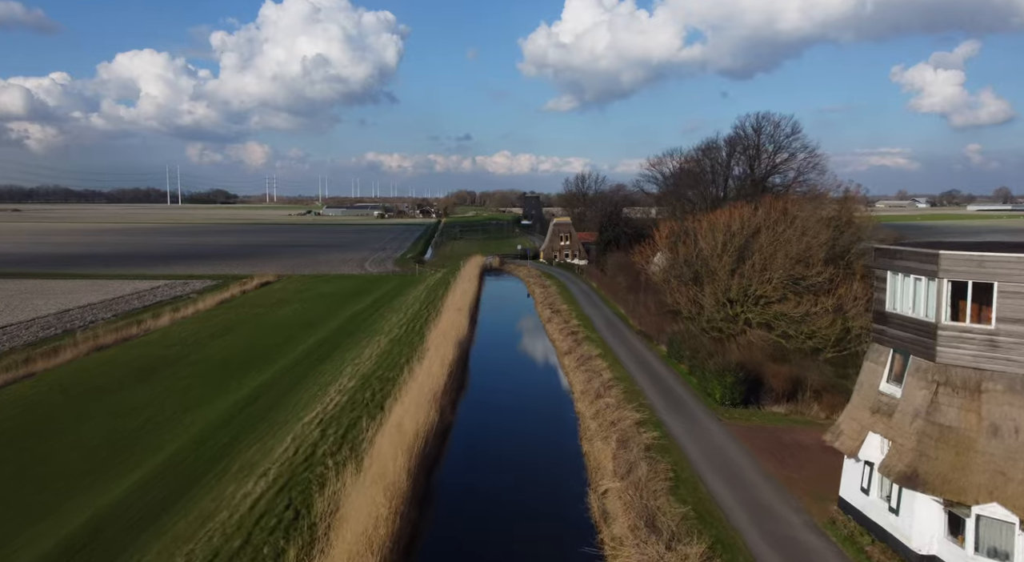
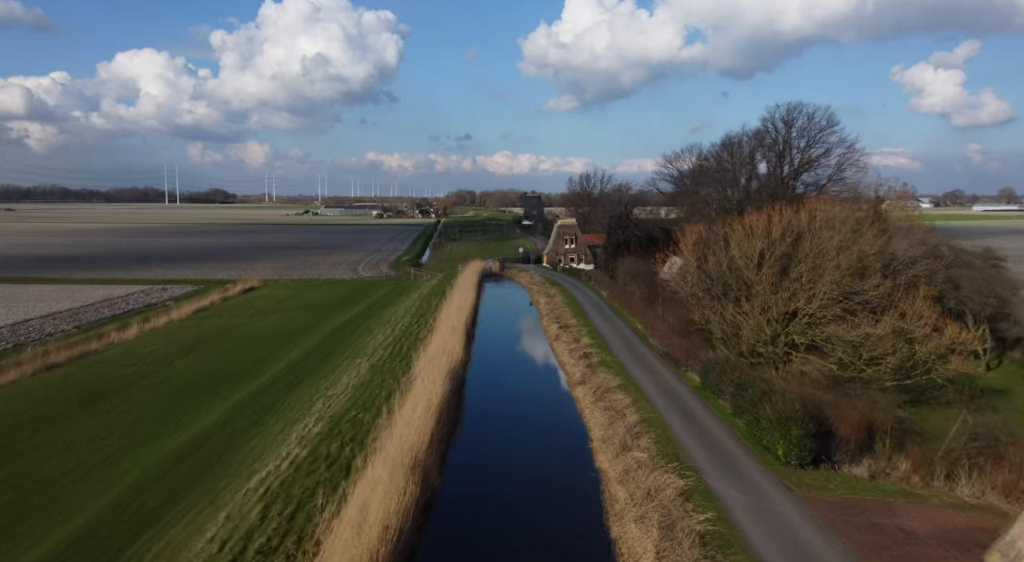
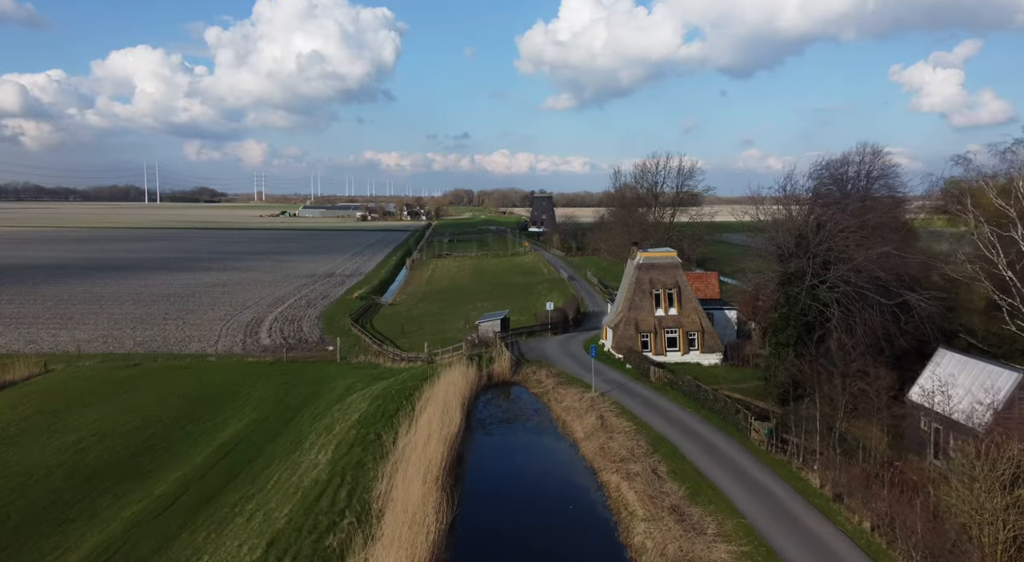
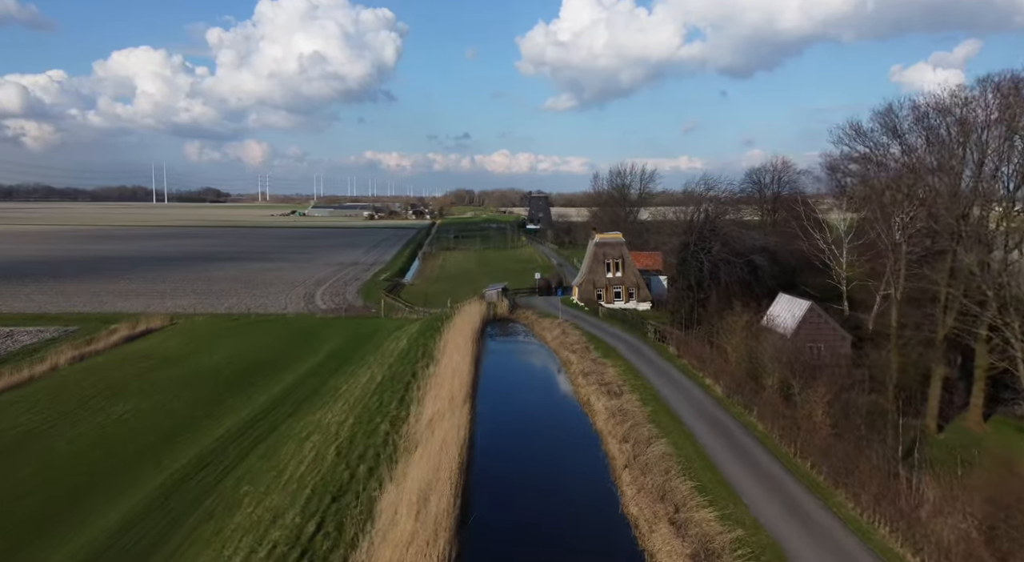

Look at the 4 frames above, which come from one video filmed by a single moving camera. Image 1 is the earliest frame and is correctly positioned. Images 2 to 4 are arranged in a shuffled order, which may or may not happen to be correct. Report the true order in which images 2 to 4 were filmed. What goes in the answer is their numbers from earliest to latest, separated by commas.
2, 4, 3
